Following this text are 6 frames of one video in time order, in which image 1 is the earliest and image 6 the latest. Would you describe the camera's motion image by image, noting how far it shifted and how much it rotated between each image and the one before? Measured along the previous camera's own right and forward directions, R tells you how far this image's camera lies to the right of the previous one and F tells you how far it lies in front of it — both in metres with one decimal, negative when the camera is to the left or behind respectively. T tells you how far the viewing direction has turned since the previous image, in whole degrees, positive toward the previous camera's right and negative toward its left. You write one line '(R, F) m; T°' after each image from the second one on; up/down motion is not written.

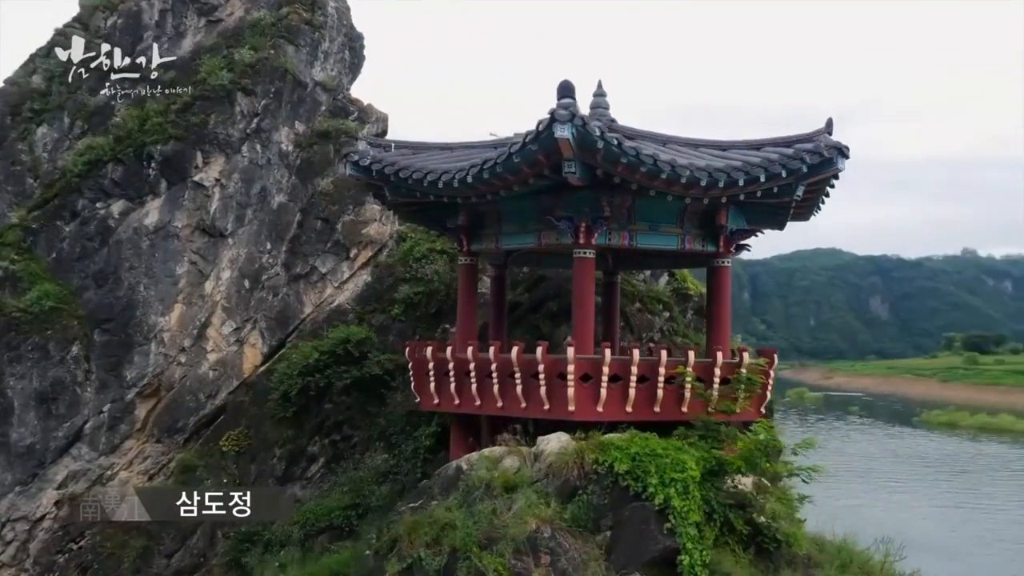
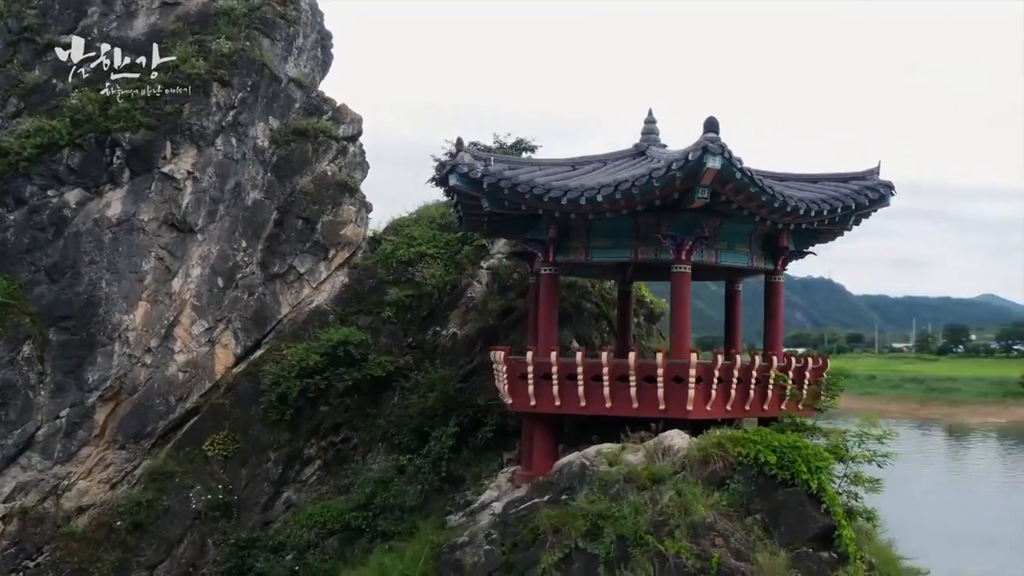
(-4.1, -0.2) m; +15°
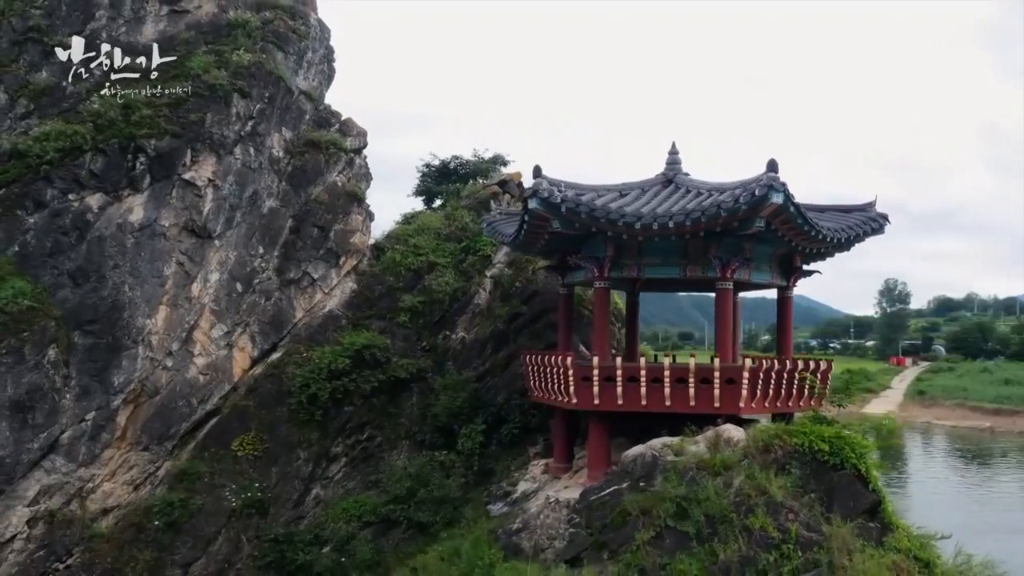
(-3.2, -1.1) m; +10°
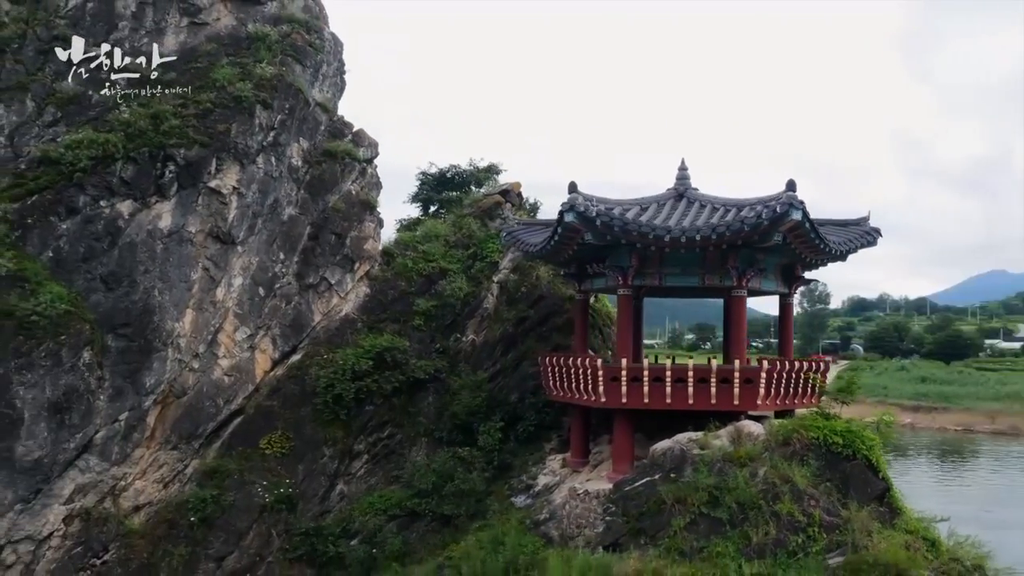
(-1.7, -0.9) m; +5°
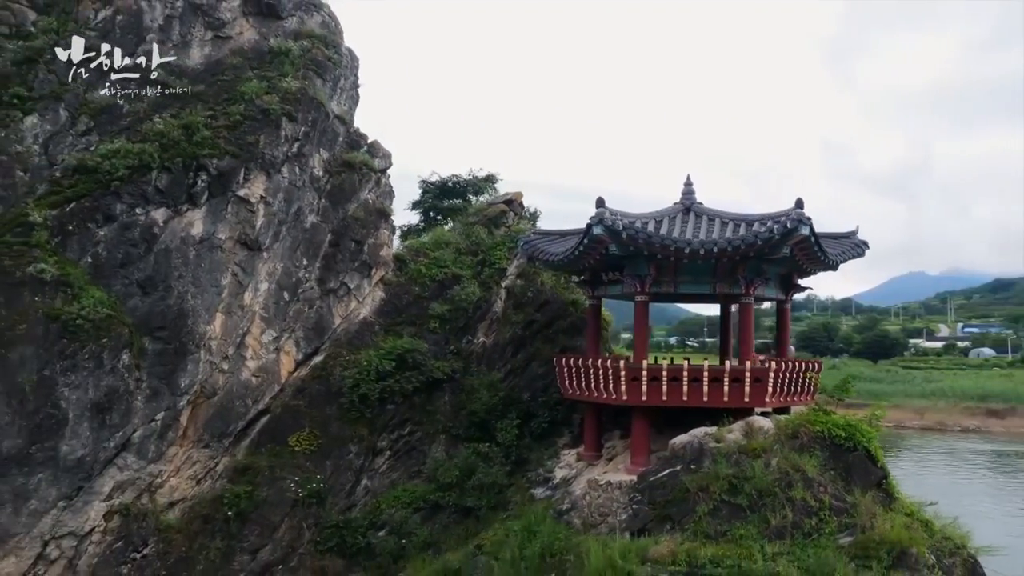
(-1.6, -1.0) m; +4°
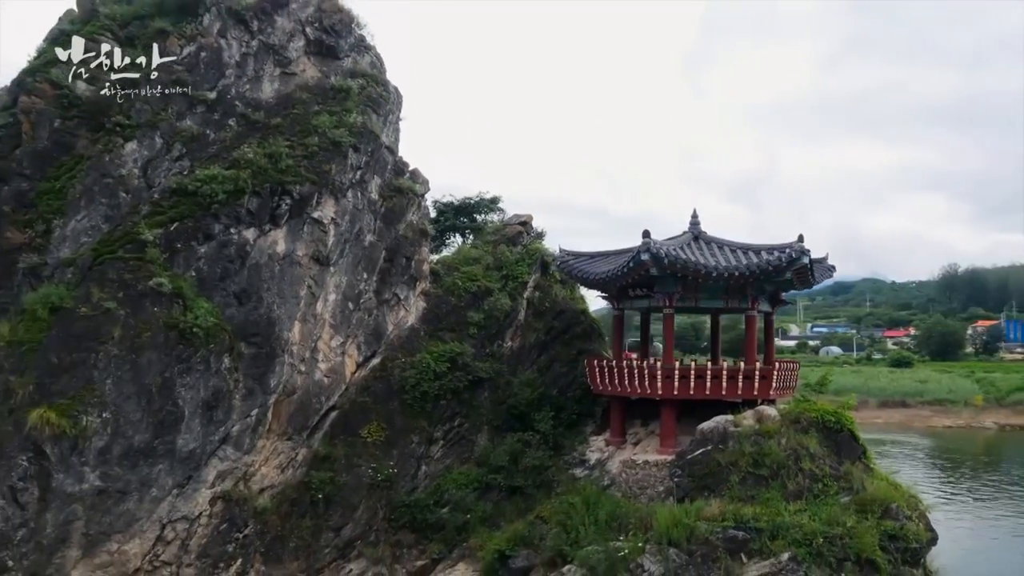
(-3.9, -2.7) m; +9°
